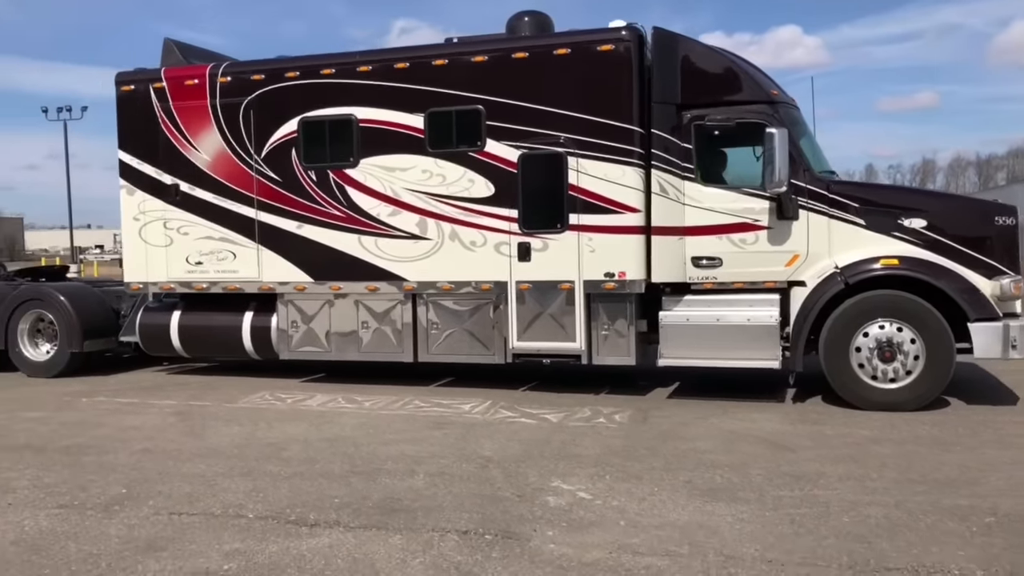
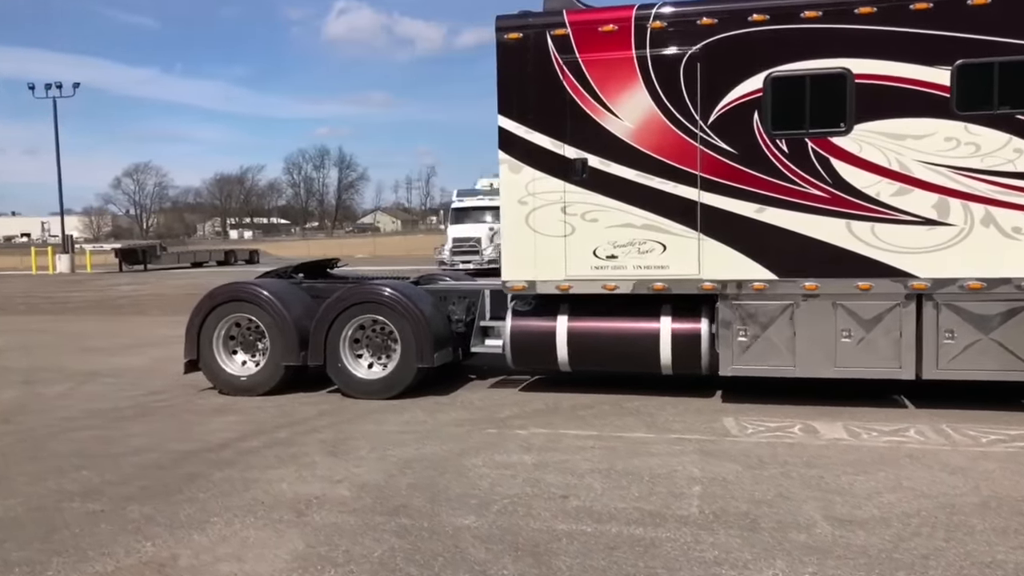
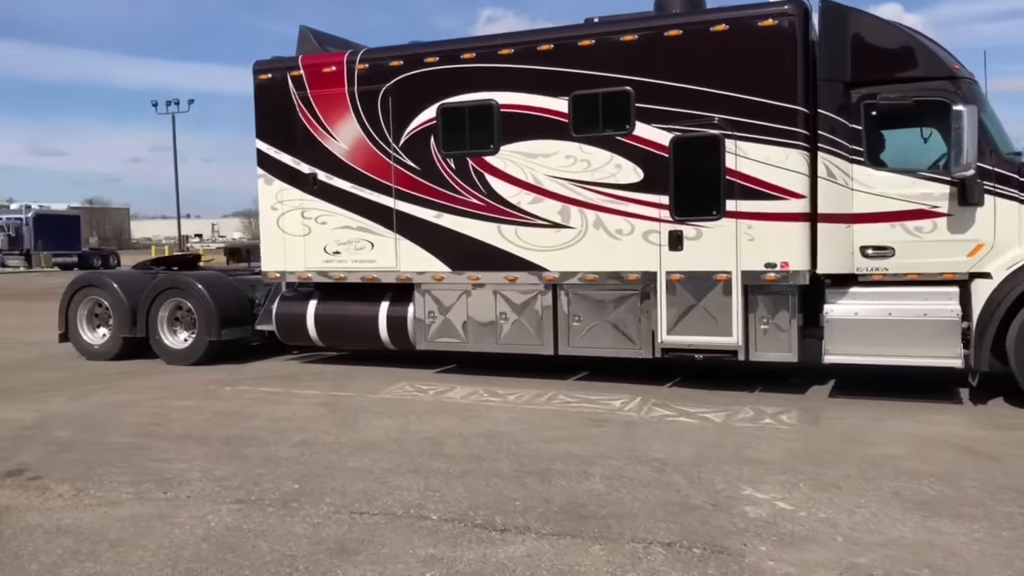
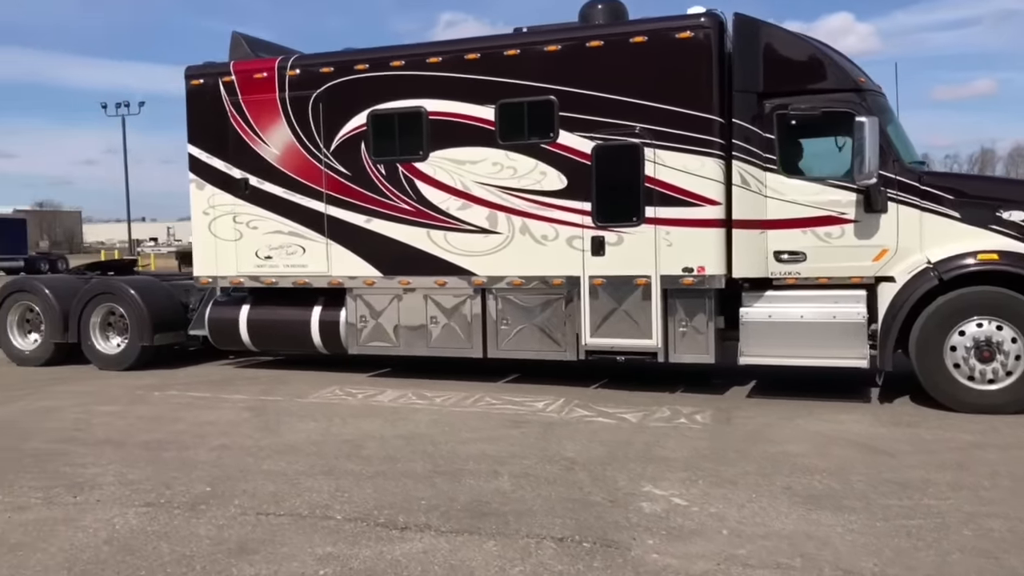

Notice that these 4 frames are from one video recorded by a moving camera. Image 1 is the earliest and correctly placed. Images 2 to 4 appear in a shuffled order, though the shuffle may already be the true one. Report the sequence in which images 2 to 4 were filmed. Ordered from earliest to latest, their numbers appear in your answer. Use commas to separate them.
4, 3, 2
